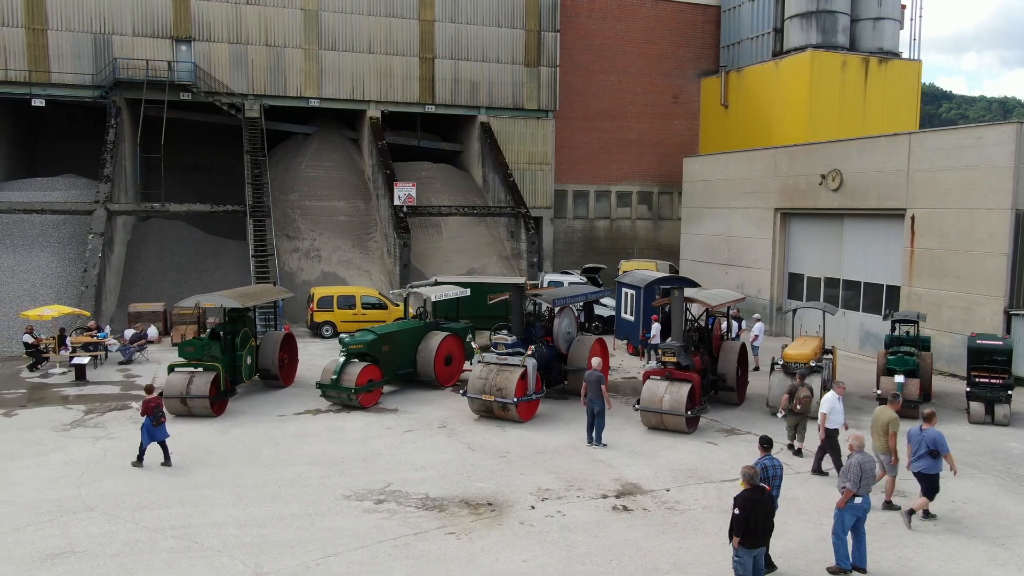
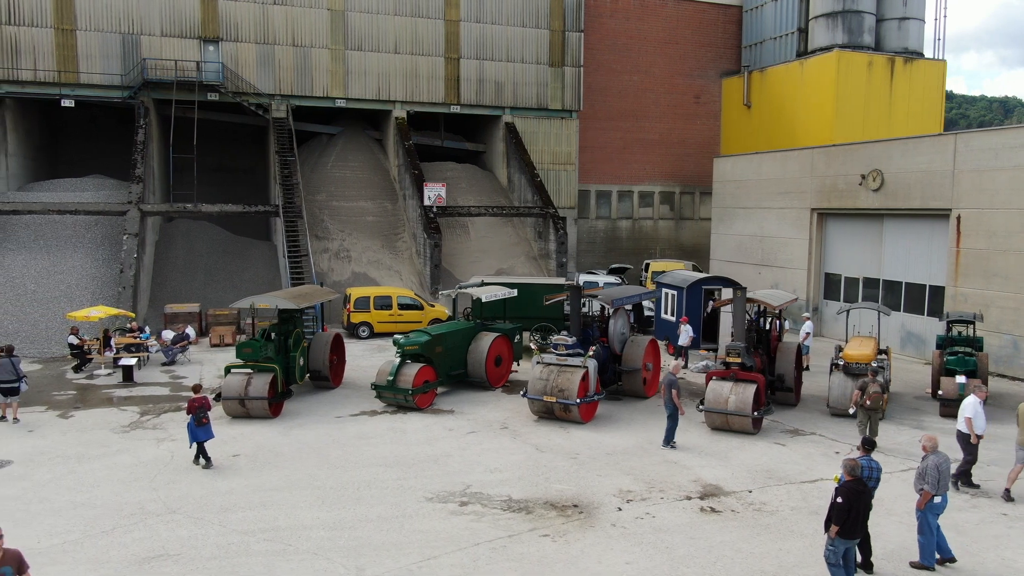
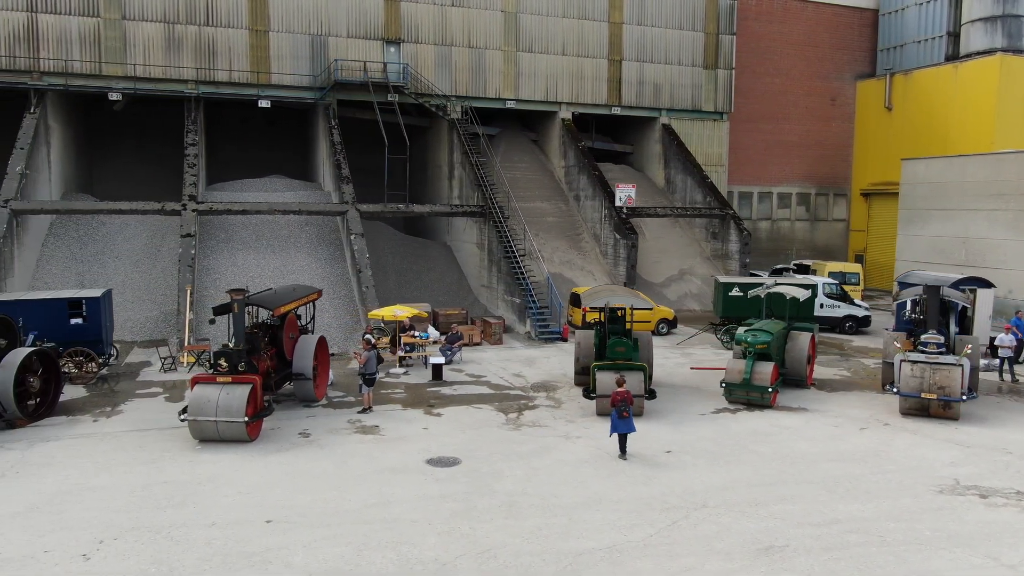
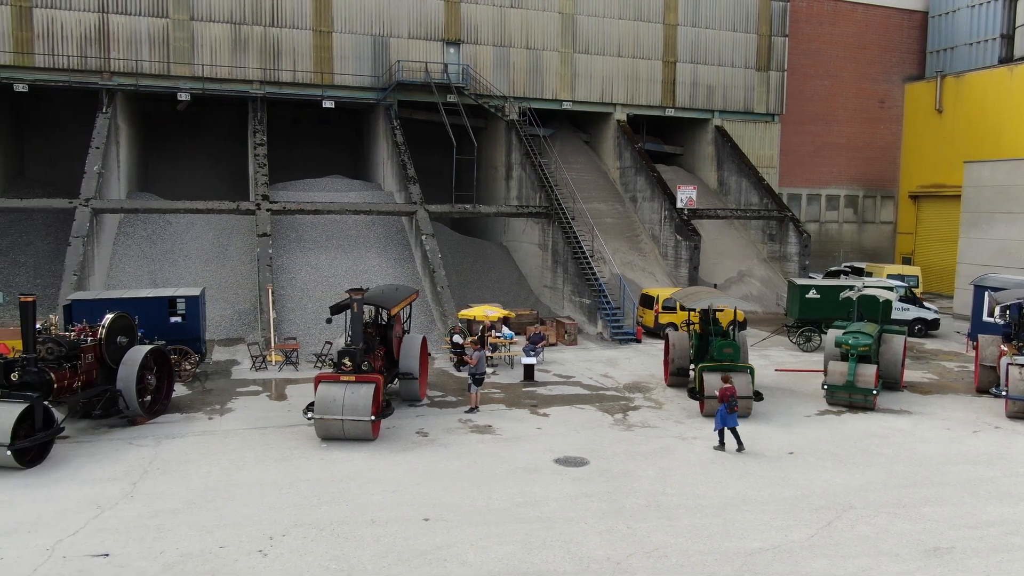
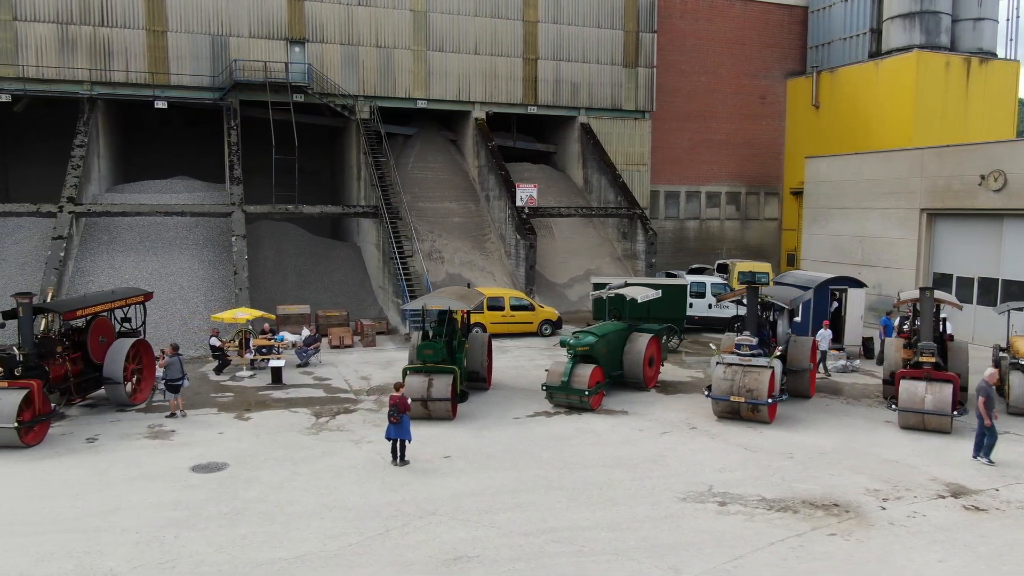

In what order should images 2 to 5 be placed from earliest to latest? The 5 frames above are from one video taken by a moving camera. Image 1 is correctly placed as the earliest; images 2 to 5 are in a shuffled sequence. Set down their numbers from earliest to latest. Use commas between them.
2, 5, 3, 4
